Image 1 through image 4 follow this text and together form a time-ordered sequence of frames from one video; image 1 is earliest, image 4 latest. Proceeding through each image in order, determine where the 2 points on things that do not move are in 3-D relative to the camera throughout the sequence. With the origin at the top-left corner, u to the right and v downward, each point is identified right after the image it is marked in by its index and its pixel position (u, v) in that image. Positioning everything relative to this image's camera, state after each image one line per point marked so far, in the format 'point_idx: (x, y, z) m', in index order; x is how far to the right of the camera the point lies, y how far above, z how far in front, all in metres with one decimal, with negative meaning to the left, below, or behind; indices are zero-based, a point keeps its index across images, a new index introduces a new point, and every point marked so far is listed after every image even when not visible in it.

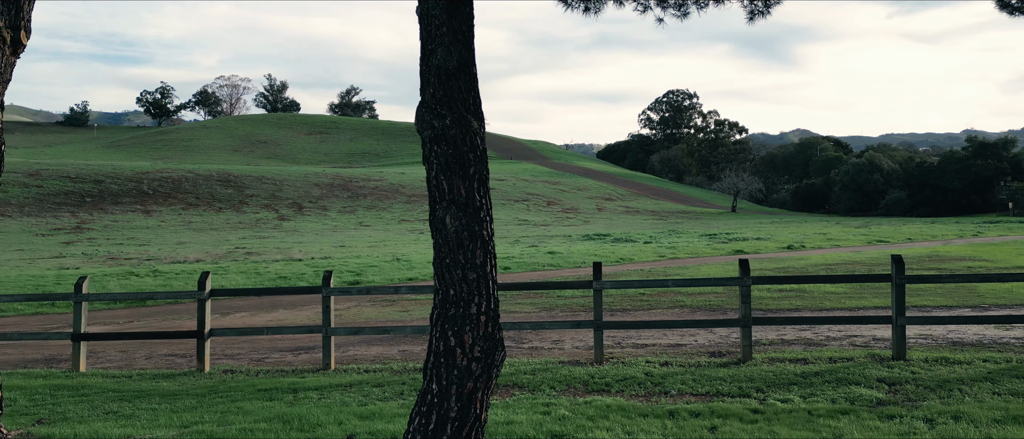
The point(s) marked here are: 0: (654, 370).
0: (+1.8, -1.9, +8.4) m
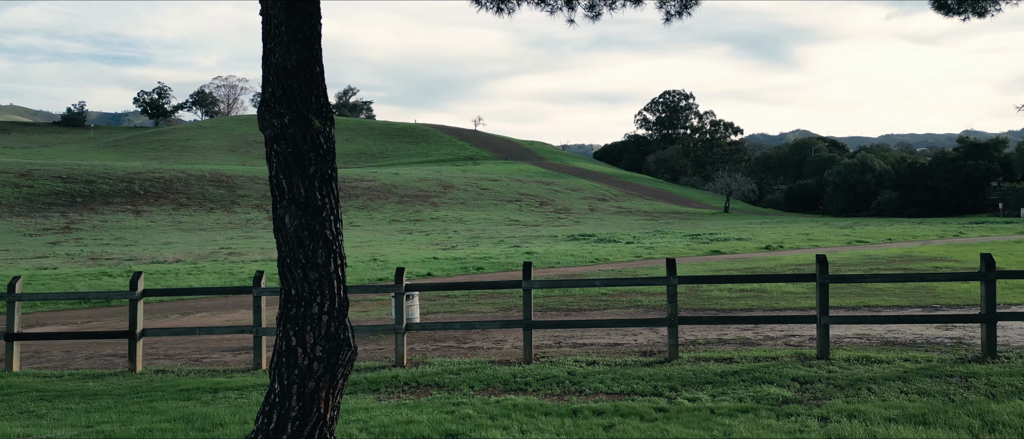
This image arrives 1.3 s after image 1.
0: (+0.8, -1.9, +8.4) m
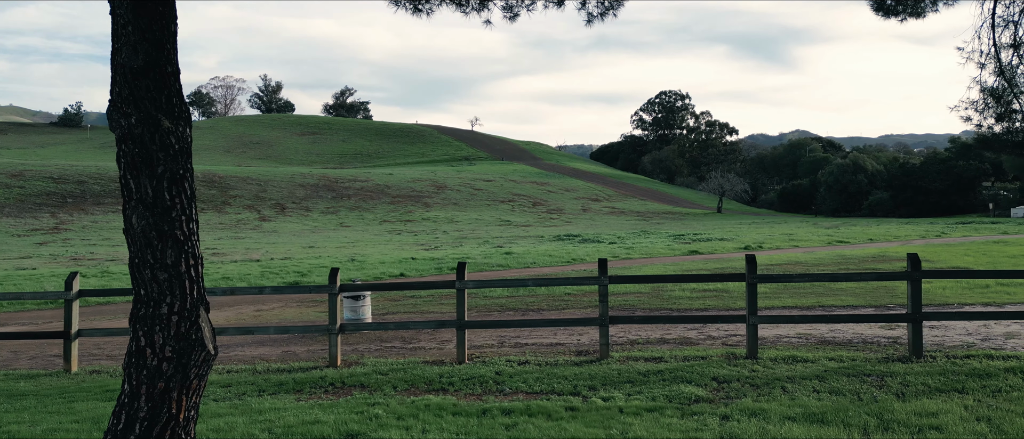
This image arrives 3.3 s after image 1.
0: (-0.1, -1.9, +8.4) m
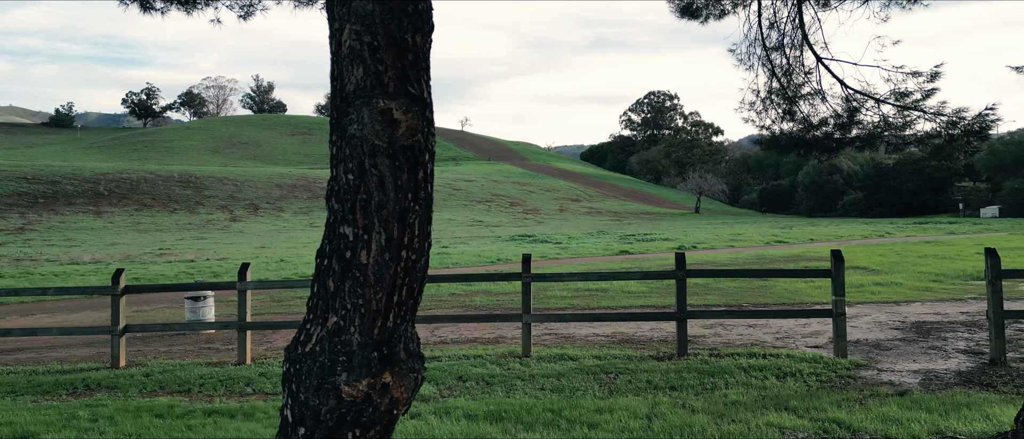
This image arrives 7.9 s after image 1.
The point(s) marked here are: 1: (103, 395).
0: (-3.0, -1.9, +8.4) m
1: (-4.6, -1.9, +7.5) m
